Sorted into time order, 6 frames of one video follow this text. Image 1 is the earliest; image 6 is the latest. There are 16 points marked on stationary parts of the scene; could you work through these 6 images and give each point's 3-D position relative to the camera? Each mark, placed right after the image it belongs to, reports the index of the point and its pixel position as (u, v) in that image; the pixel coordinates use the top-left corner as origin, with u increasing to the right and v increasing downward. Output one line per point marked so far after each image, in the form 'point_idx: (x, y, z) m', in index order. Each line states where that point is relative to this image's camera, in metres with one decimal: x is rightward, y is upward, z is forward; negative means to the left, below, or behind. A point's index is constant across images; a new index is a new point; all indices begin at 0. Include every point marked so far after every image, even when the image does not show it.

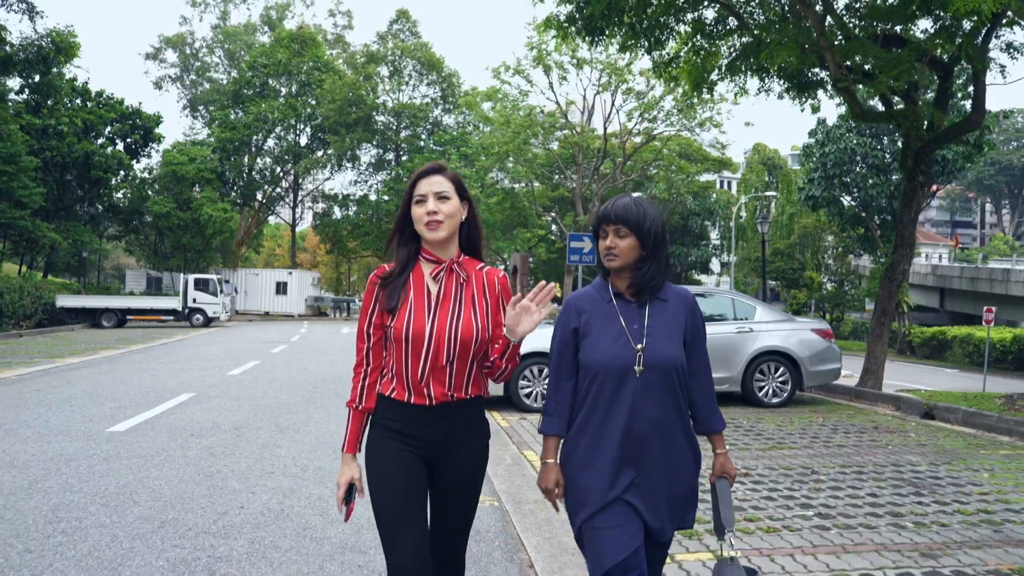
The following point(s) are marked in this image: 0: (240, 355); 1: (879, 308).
0: (-5.2, -1.3, +16.8) m
1: (+5.3, -0.3, +12.5) m
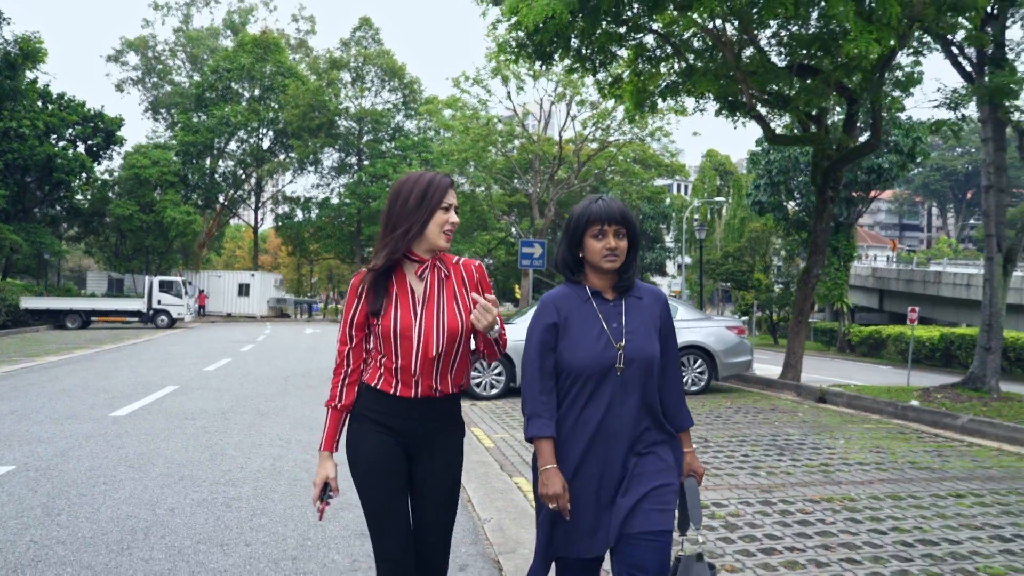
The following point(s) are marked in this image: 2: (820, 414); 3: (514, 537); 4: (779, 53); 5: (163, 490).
0: (-6.1, -1.3, +17.8) m
1: (+4.6, -0.3, +13.9) m
2: (+3.1, -1.3, +8.7) m
3: (0.0, -1.2, +4.3) m
4: (+4.0, +3.5, +12.9) m
5: (-2.0, -1.2, +5.2) m
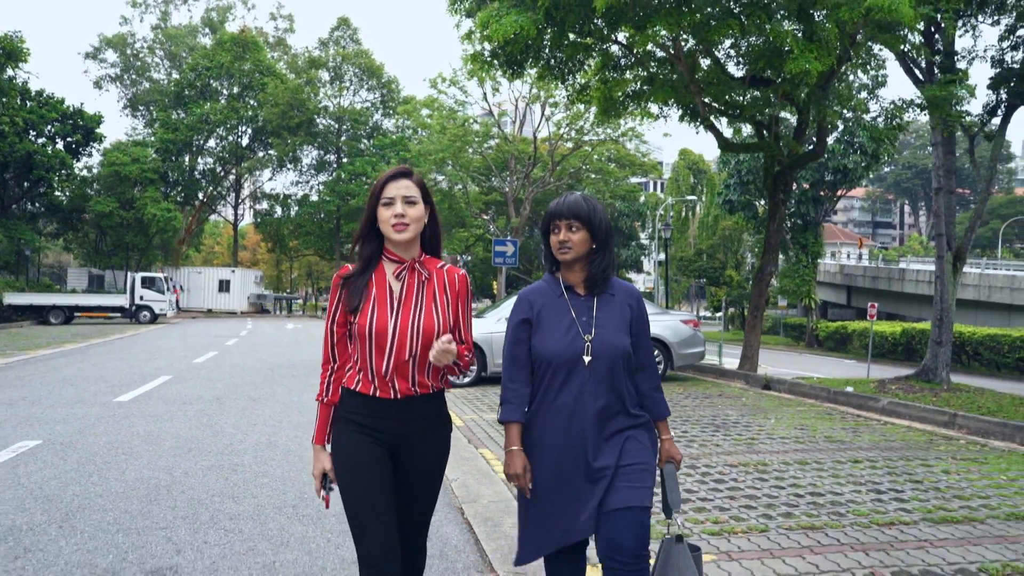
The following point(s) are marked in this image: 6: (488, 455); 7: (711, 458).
0: (-6.7, -1.3, +18.5) m
1: (+4.1, -0.3, +14.9) m
2: (+2.7, -1.2, +9.6) m
3: (-0.2, -1.2, +5.1) m
4: (+3.6, +3.6, +13.8) m
5: (-2.3, -1.2, +6.0) m
6: (-0.2, -1.2, +6.3) m
7: (+1.4, -1.2, +6.1) m
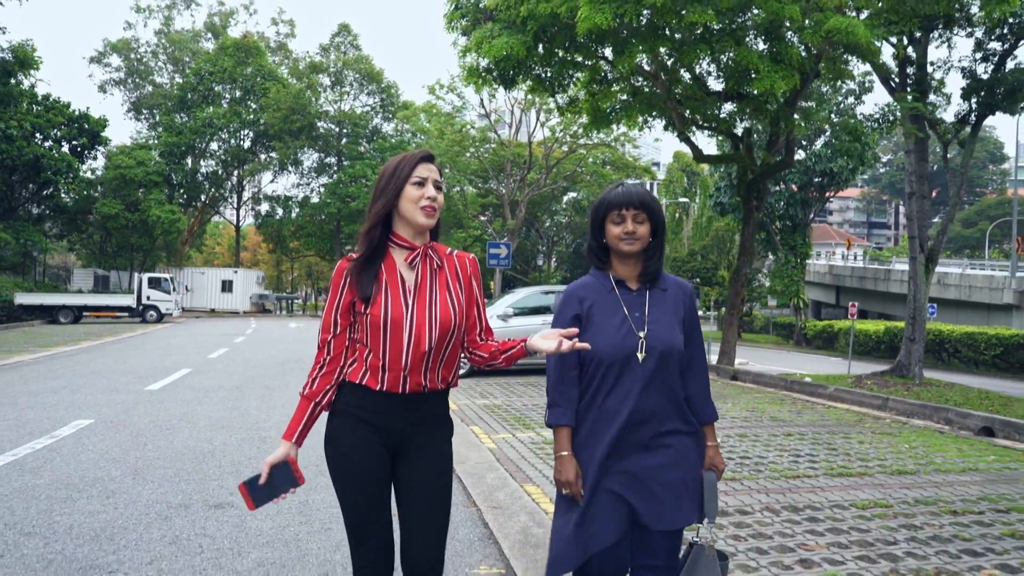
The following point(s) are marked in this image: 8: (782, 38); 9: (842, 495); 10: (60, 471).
0: (-6.8, -1.3, +19.5) m
1: (+4.0, -0.3, +16.0) m
2: (+2.6, -1.2, +10.7) m
3: (-0.3, -1.2, +6.2) m
4: (+3.4, +3.6, +14.9) m
5: (-2.4, -1.2, +7.1) m
6: (-0.3, -1.2, +7.4) m
7: (+1.3, -1.2, +7.2) m
8: (+4.0, +3.7, +13.1) m
9: (+1.9, -1.2, +4.9) m
10: (-2.8, -1.1, +5.4) m
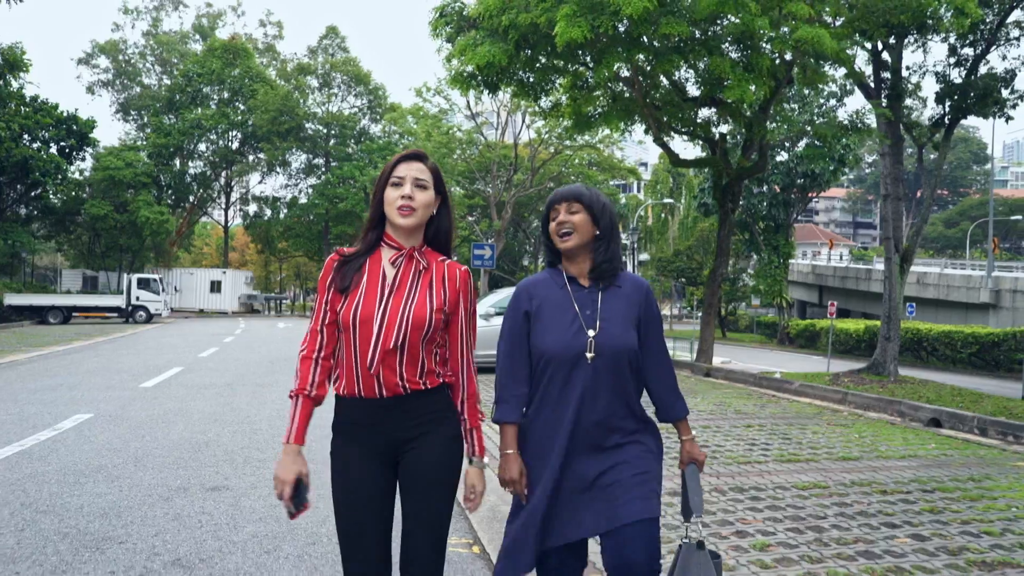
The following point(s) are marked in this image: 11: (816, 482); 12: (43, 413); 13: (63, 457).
0: (-7.2, -1.3, +19.9) m
1: (+3.7, -0.3, +16.5) m
2: (+2.4, -1.2, +11.1) m
3: (-0.5, -1.2, +6.6) m
4: (+3.1, +3.6, +15.4) m
5: (-2.6, -1.2, +7.5) m
6: (-0.5, -1.2, +7.8) m
7: (+1.1, -1.2, +7.6) m
8: (+3.8, +3.7, +13.6) m
9: (+1.7, -1.2, +5.4) m
10: (-3.0, -1.1, +5.8) m
11: (+1.8, -1.2, +5.3) m
12: (-4.3, -1.2, +8.1) m
13: (-3.0, -1.1, +5.9) m
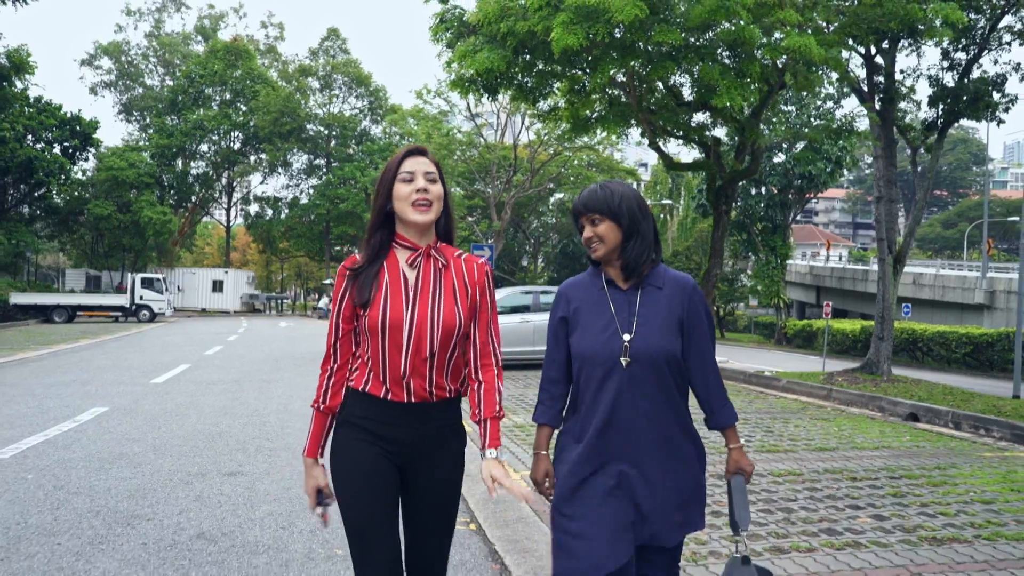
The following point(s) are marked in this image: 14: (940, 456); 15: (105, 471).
0: (-7.2, -1.3, +20.2) m
1: (+3.6, -0.3, +16.8) m
2: (+2.3, -1.2, +11.5) m
3: (-0.6, -1.2, +7.0) m
4: (+3.1, +3.6, +15.8) m
5: (-2.6, -1.2, +7.9) m
6: (-0.5, -1.2, +8.2) m
7: (+1.0, -1.2, +8.0) m
8: (+3.7, +3.7, +14.0) m
9: (+1.7, -1.2, +5.8) m
10: (-3.0, -1.1, +6.2) m
11: (+1.8, -1.2, +5.6) m
12: (-4.4, -1.1, +8.4) m
13: (-3.1, -1.1, +6.2) m
14: (+3.1, -1.2, +6.3) m
15: (-2.5, -1.1, +5.3) m
